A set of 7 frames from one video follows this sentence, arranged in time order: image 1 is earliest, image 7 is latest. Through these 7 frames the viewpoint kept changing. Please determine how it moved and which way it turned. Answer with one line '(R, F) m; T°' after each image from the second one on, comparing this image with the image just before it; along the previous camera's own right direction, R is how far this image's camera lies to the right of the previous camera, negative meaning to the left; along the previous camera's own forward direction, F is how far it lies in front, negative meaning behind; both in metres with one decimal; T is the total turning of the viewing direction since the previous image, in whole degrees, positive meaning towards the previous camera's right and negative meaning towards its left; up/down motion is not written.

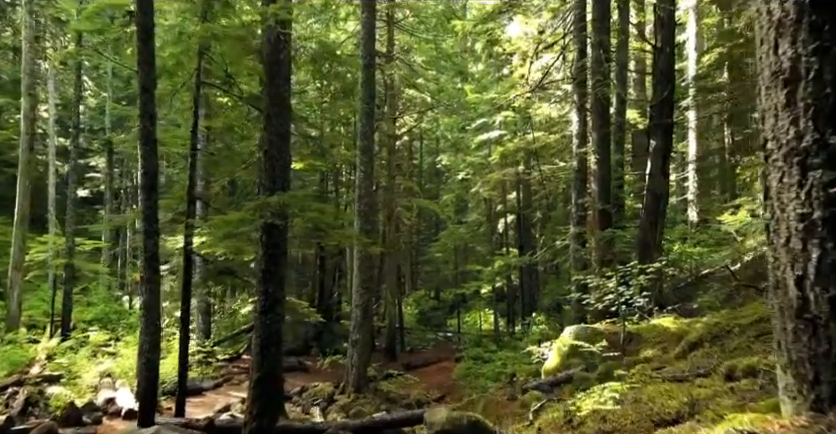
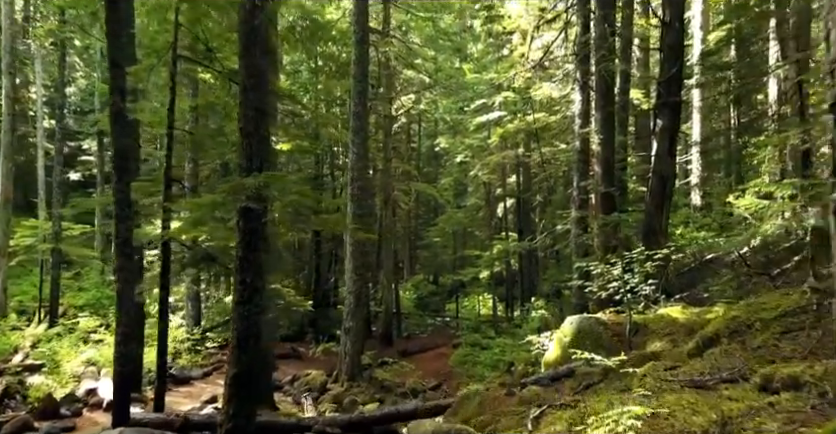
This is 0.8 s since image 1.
(+0.1, +0.6) m; 0°
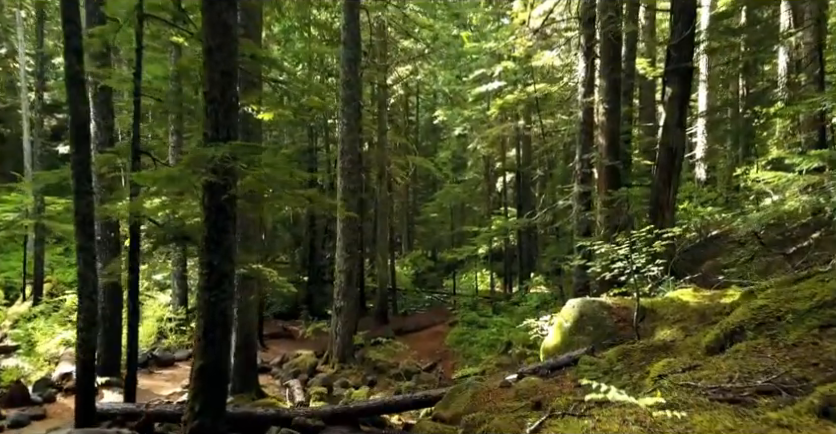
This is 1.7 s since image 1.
(+0.1, +0.8) m; 0°
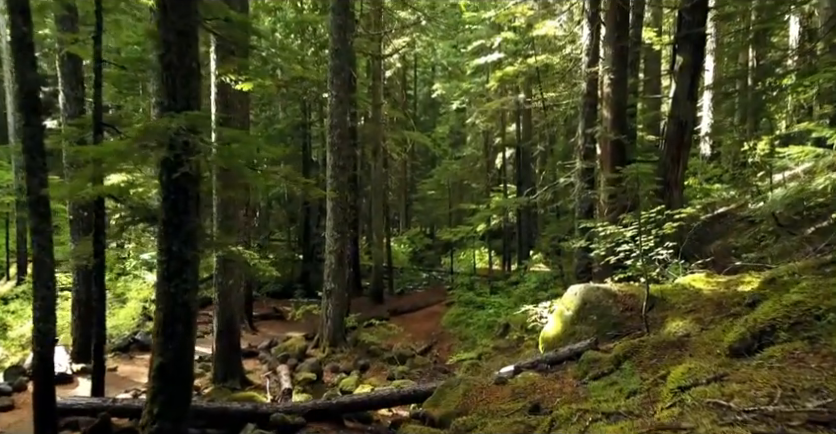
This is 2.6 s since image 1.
(+0.1, +0.8) m; 0°
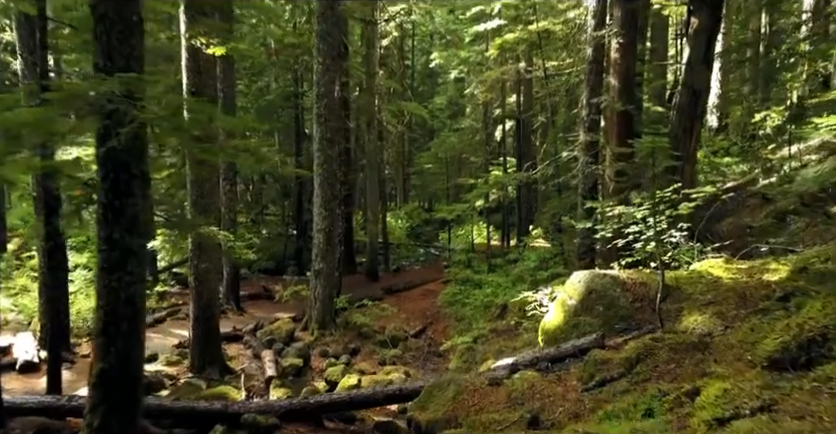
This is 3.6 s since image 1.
(+0.1, +0.9) m; 0°
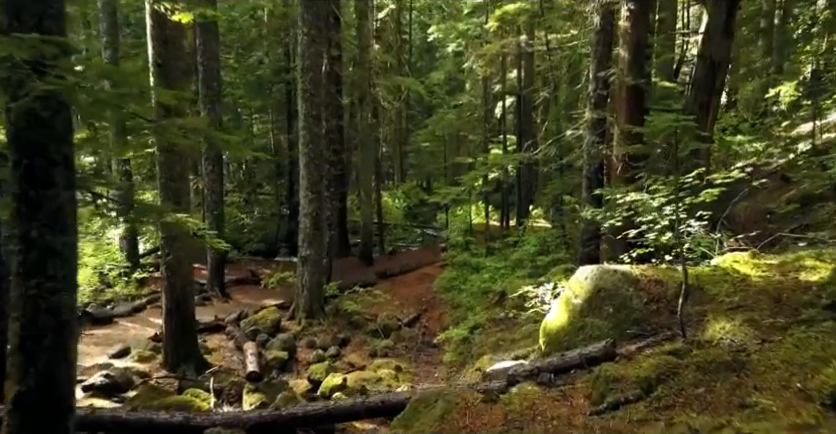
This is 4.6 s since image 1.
(+0.1, +0.9) m; 0°
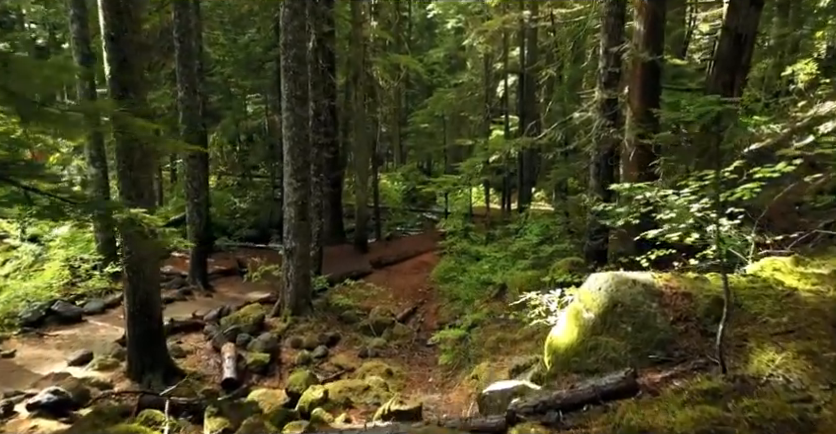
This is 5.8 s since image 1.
(+0.2, +1.1) m; 0°
